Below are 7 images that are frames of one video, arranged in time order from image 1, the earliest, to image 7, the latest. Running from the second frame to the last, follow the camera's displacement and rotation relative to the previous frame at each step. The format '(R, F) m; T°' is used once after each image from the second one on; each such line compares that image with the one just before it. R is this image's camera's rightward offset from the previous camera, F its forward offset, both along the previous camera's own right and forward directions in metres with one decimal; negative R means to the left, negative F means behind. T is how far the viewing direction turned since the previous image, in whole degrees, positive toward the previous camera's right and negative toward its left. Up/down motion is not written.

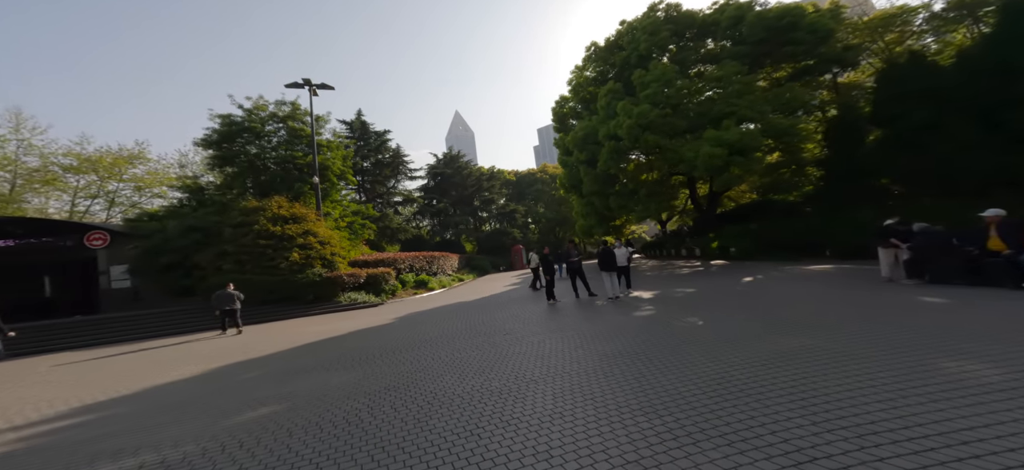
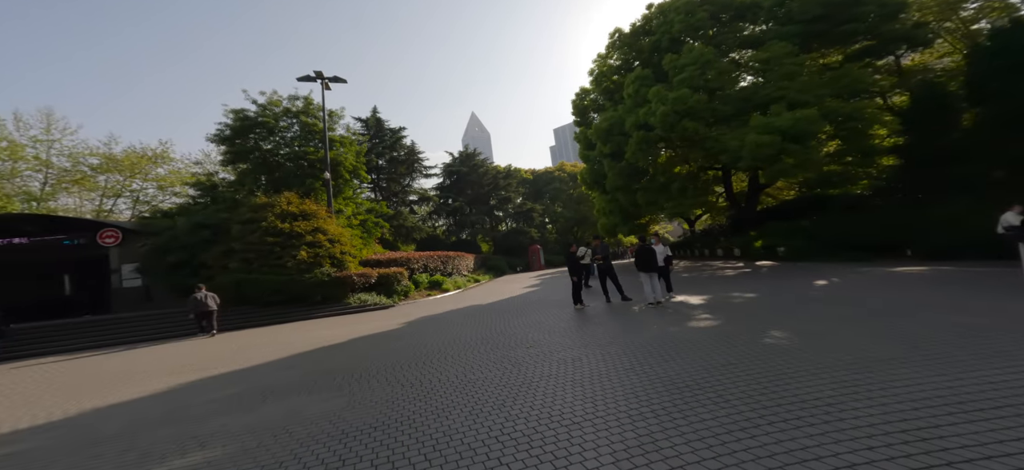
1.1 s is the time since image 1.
(-0.1, +1.3) m; -2°
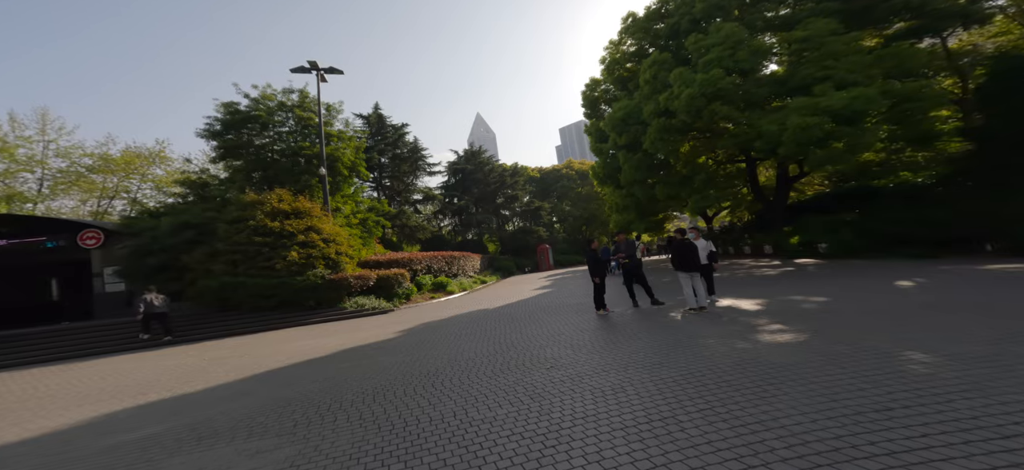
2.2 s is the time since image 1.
(-0.1, +1.4) m; -1°
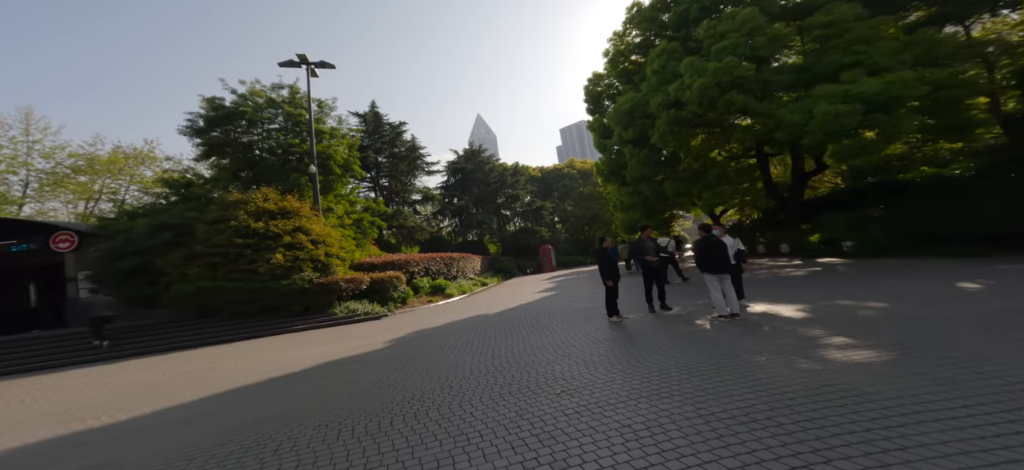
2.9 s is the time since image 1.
(0.0, +1.0) m; 0°
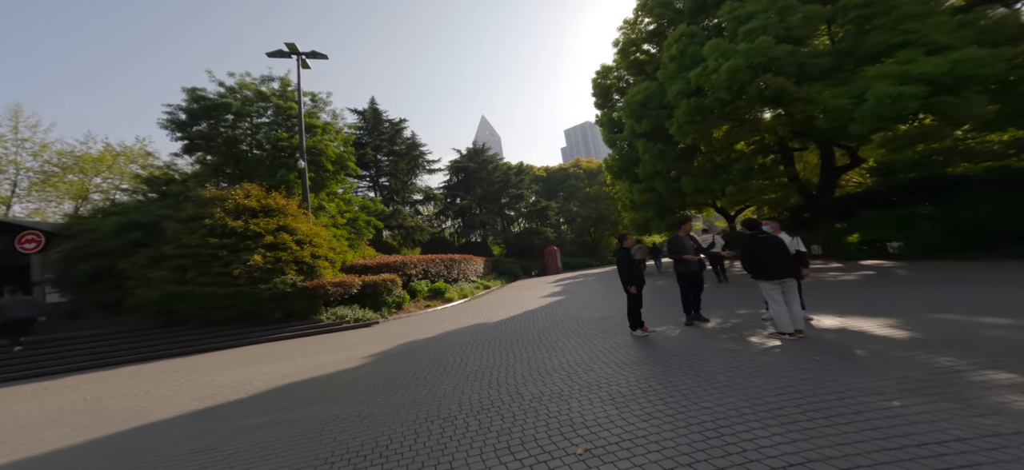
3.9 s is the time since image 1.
(0.0, +1.3) m; -1°
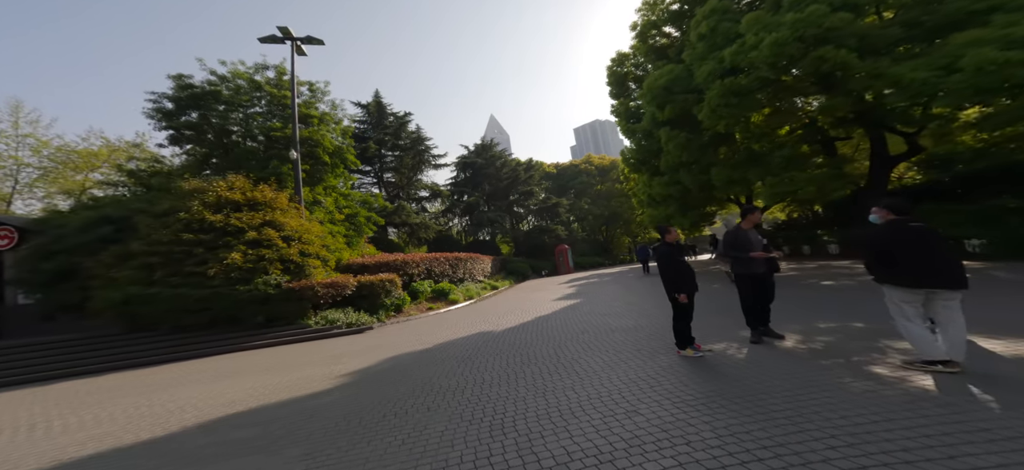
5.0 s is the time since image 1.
(0.0, +1.5) m; -1°
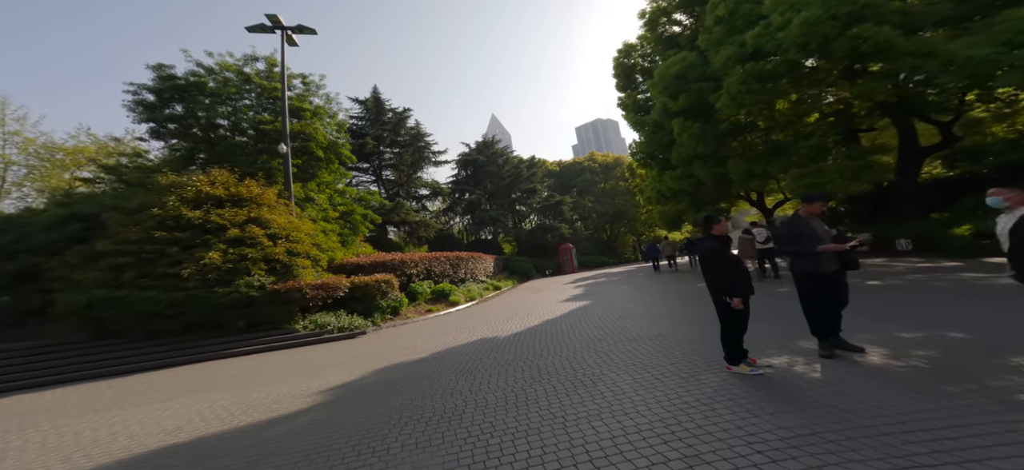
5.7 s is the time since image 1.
(-0.1, +0.9) m; 0°
